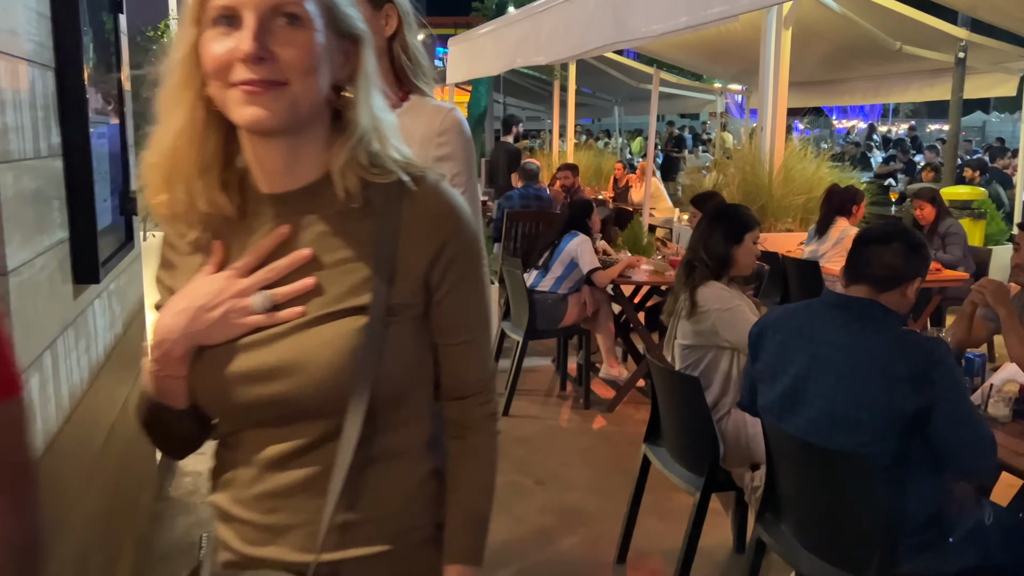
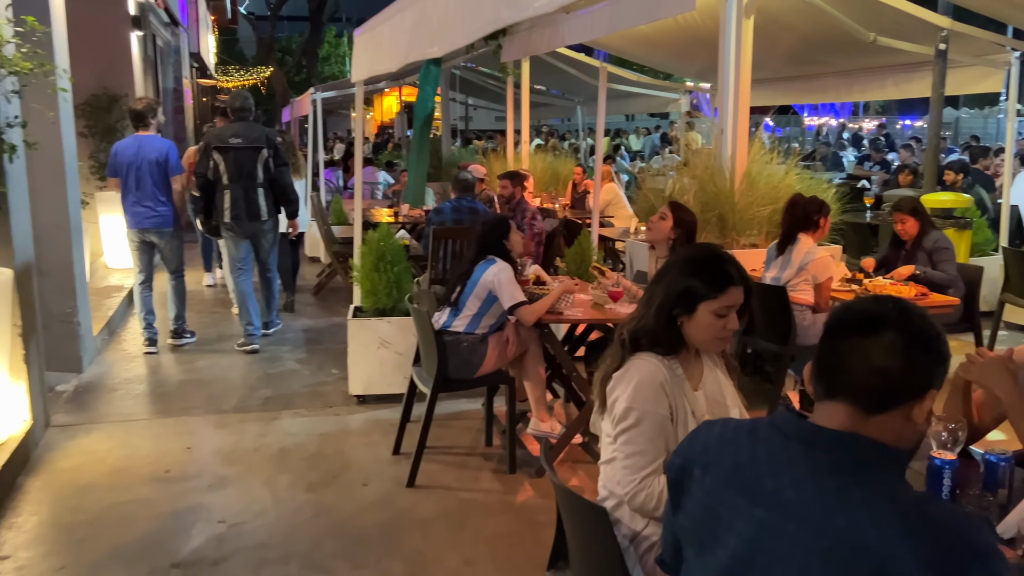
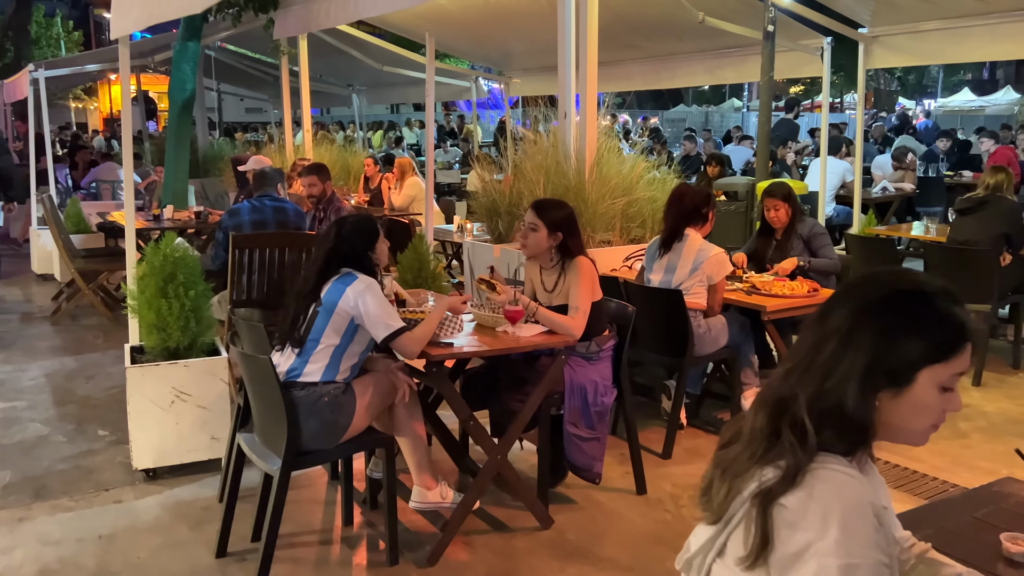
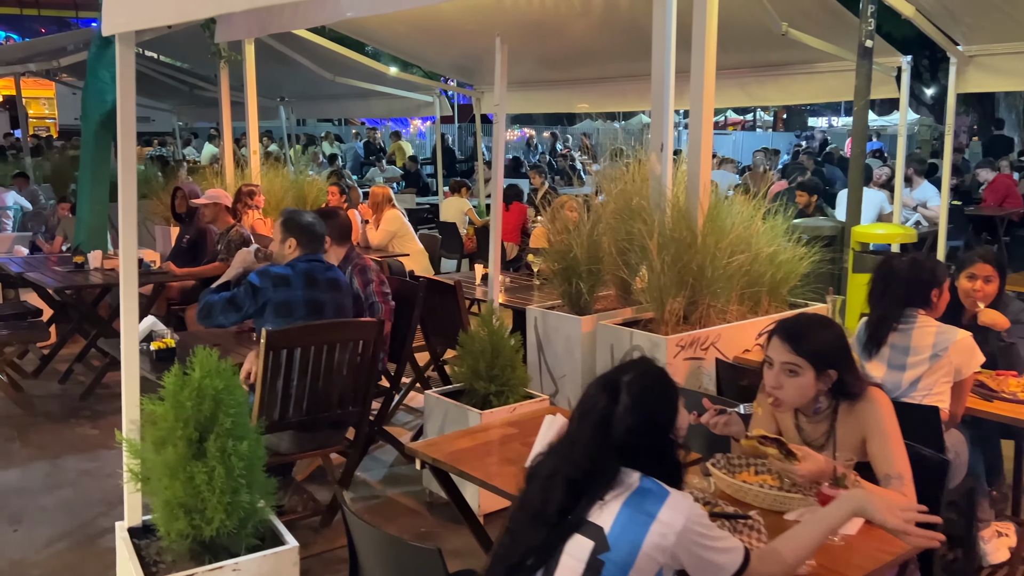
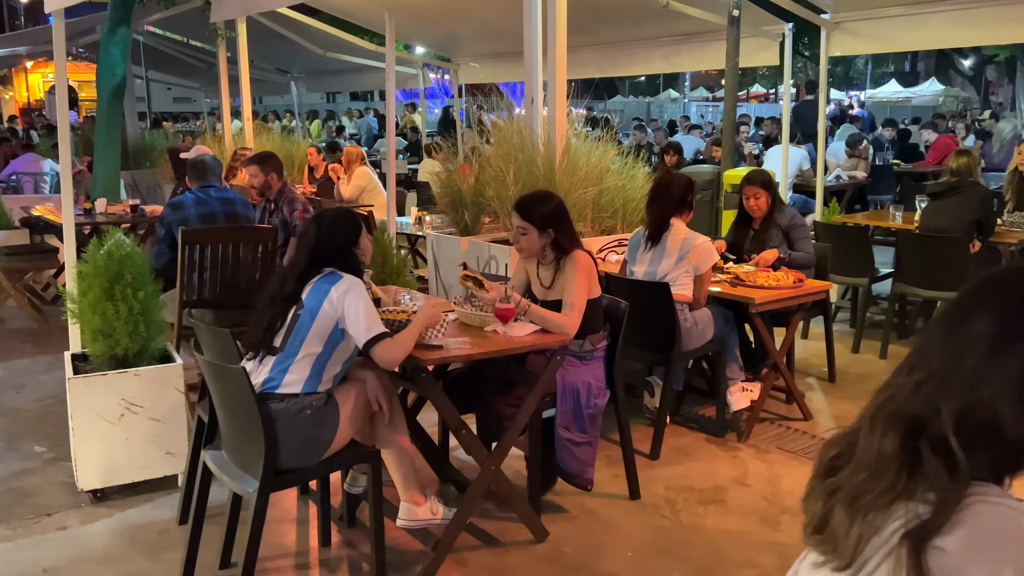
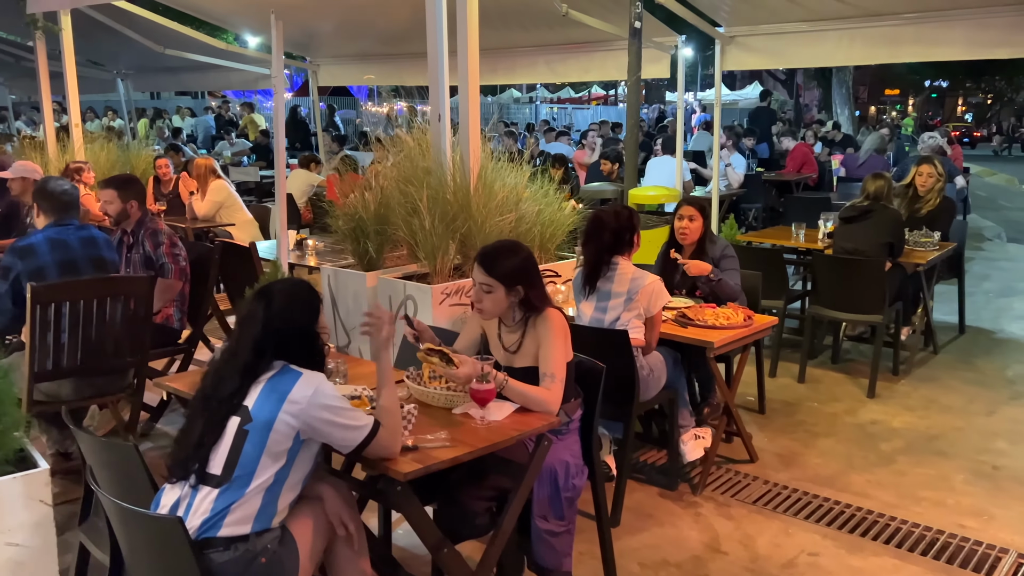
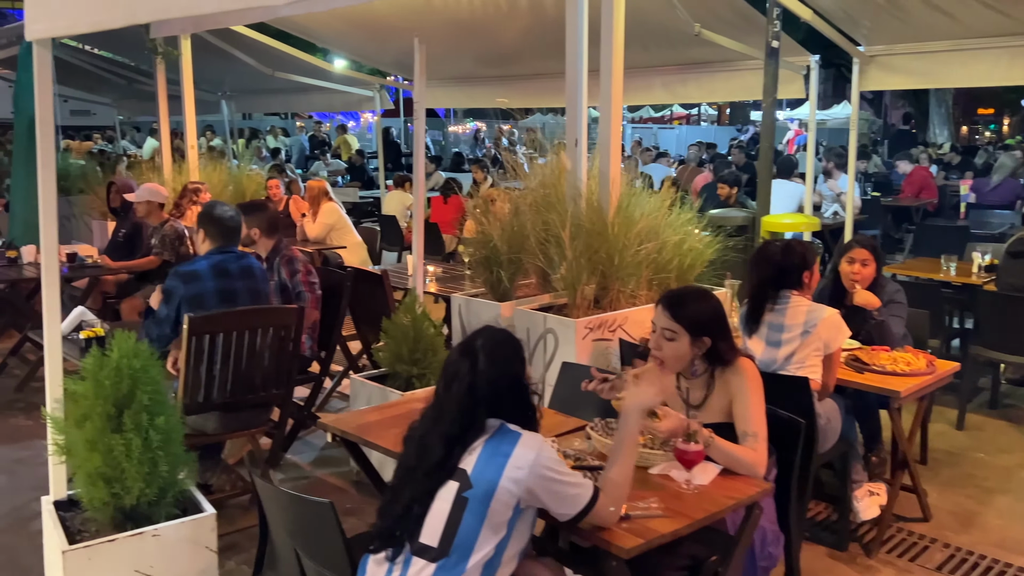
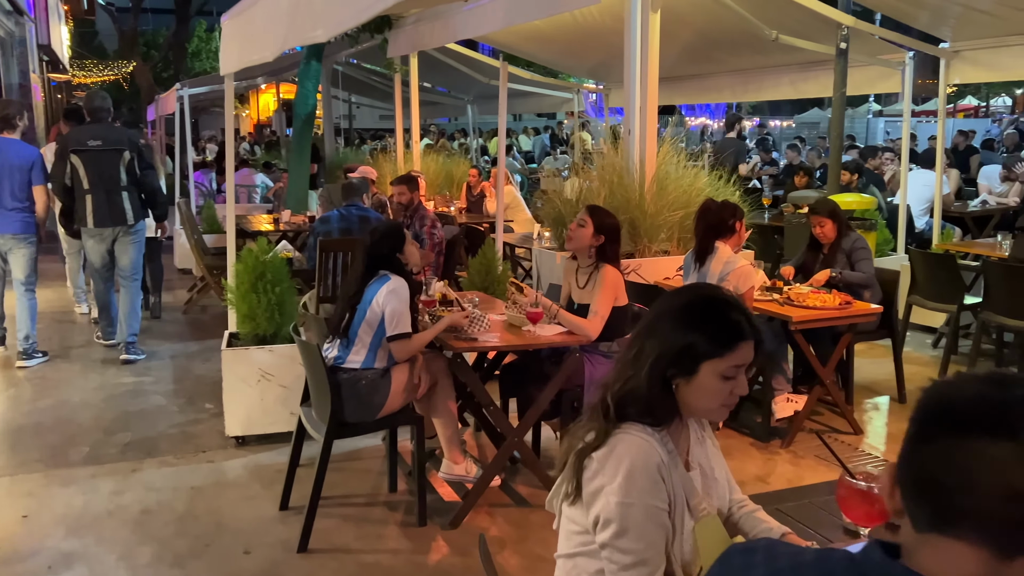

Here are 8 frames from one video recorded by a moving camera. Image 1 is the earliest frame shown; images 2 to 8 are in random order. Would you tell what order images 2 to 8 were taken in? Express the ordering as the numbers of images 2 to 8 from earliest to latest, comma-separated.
2, 8, 3, 5, 6, 7, 4
